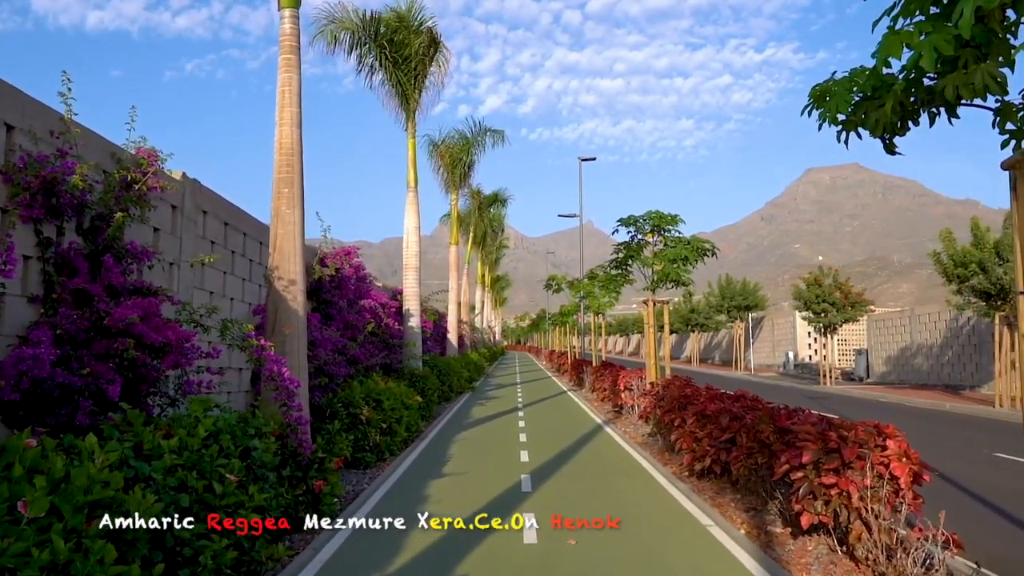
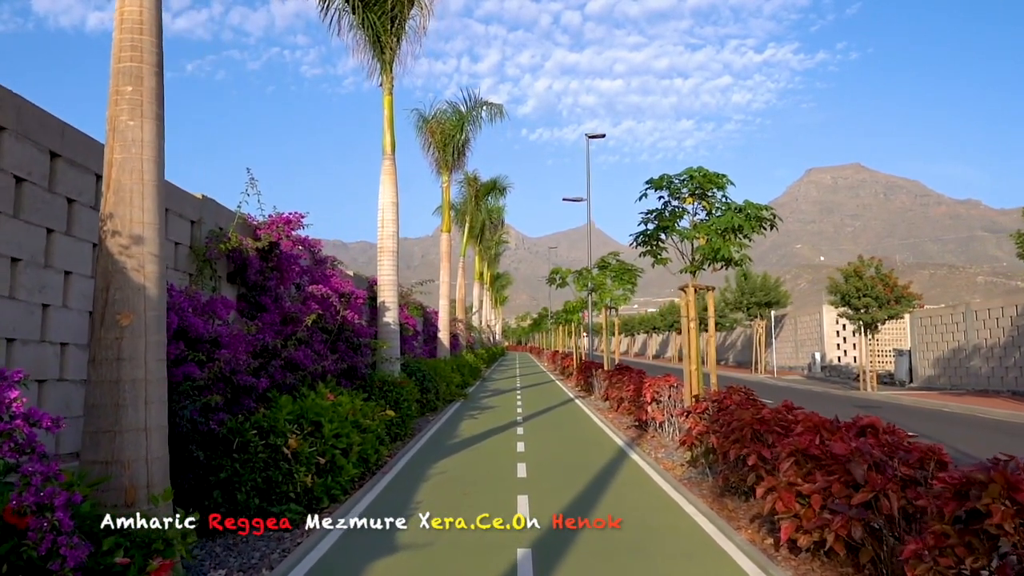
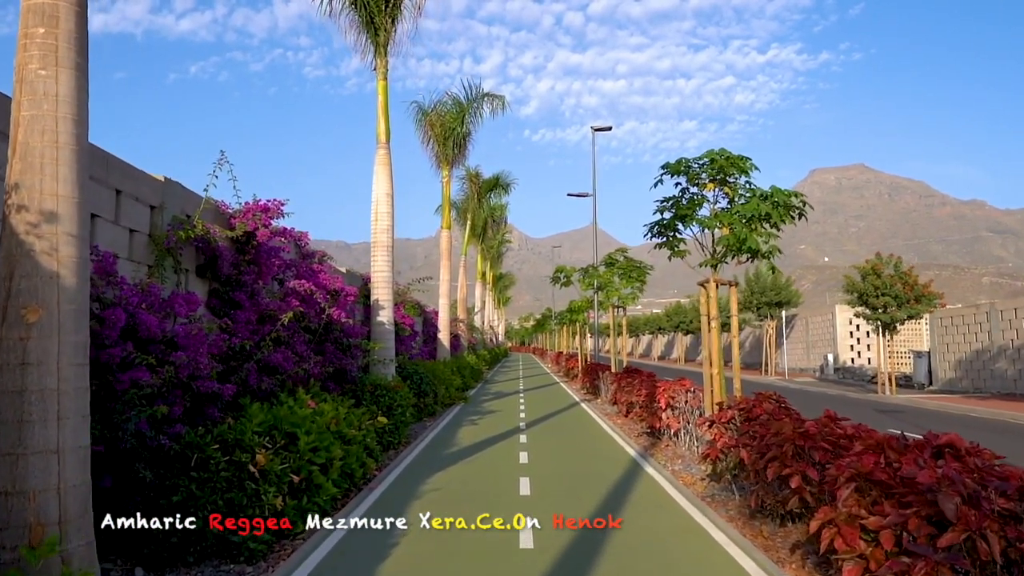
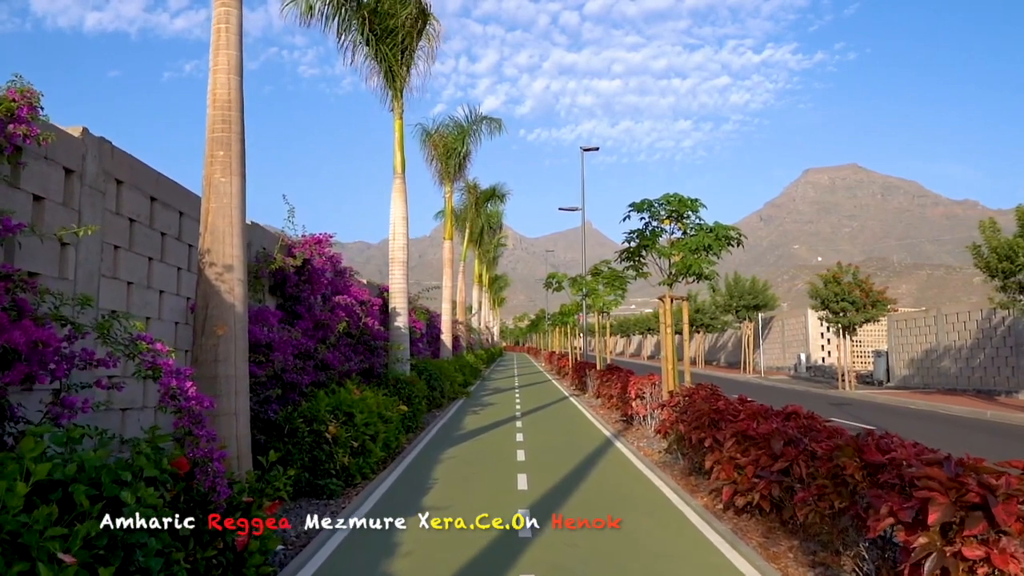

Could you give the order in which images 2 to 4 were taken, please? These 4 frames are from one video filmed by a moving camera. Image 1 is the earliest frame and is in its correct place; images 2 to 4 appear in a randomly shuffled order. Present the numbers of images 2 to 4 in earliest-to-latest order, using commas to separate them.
4, 2, 3
